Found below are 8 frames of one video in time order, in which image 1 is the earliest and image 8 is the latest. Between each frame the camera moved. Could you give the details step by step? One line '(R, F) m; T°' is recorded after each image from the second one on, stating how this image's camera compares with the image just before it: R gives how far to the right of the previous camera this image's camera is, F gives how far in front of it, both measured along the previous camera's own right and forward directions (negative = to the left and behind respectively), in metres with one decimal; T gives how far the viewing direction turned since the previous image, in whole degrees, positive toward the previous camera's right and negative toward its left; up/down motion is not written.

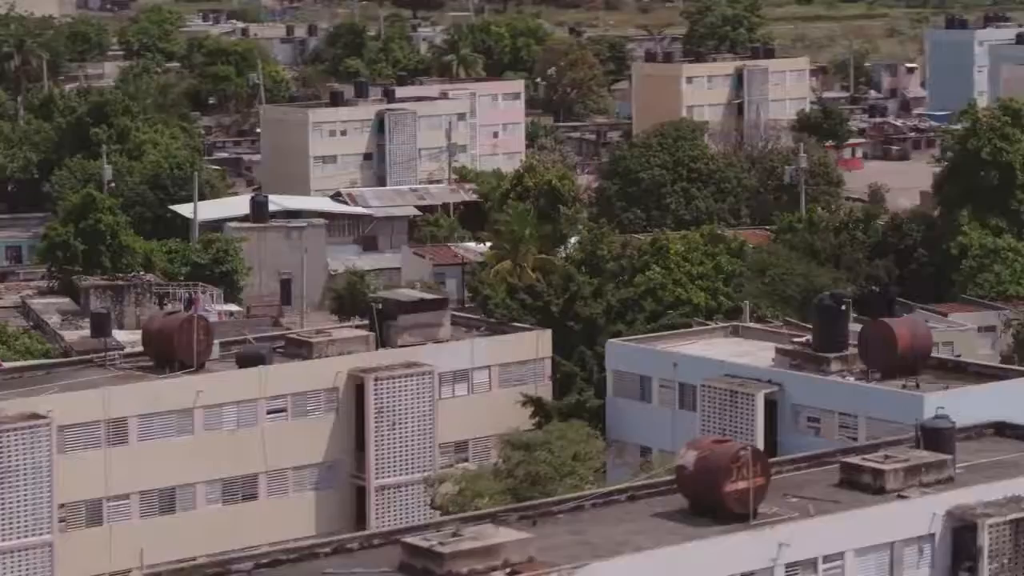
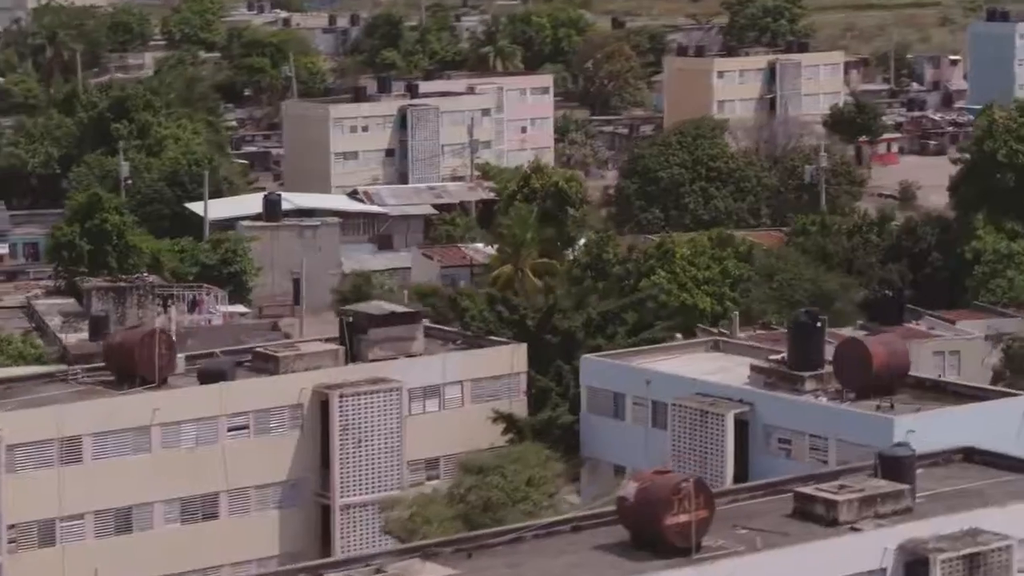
(+1.1, +0.7) m; -1°
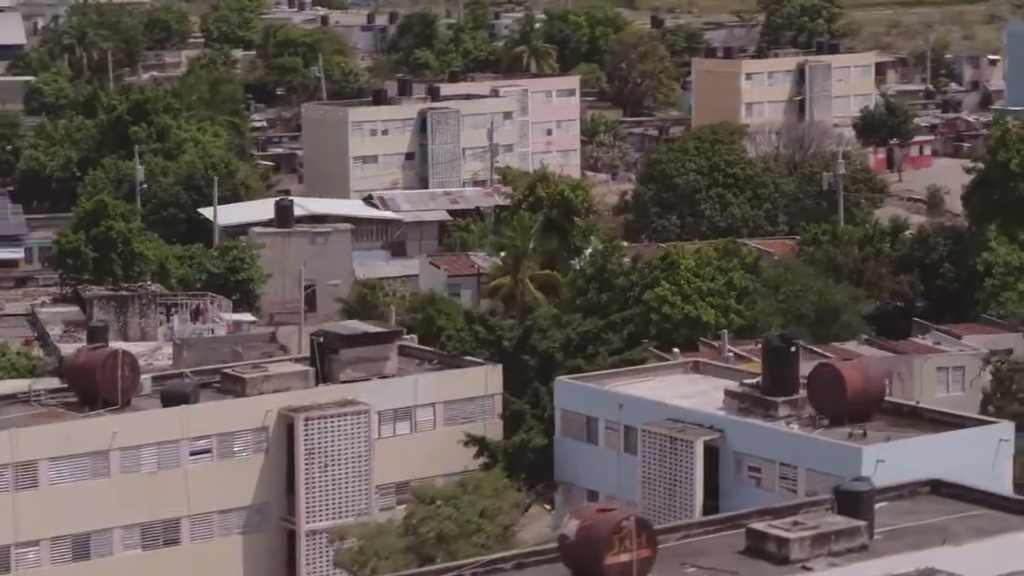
(+1.0, +0.6) m; -1°
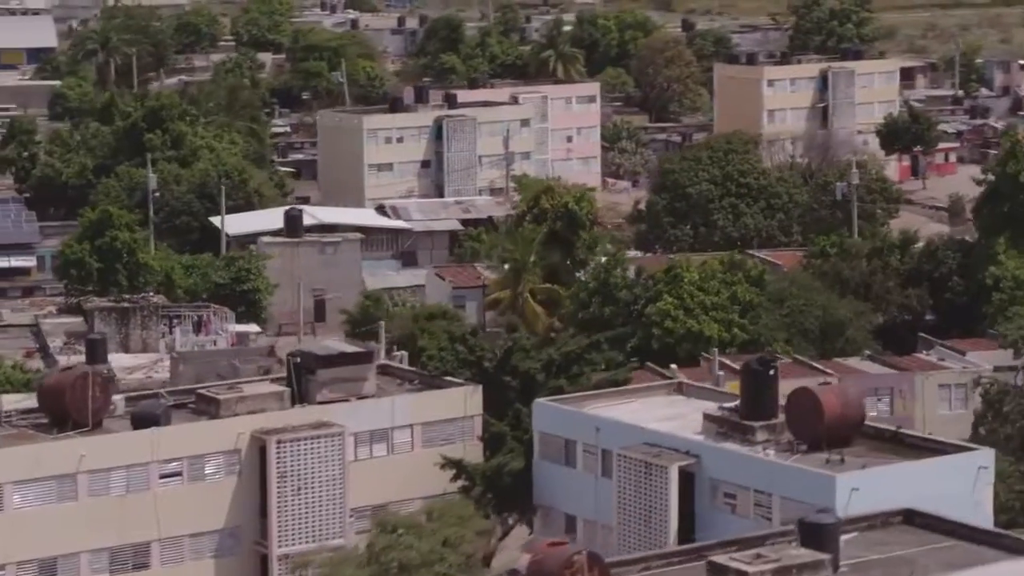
(+0.8, +0.4) m; -1°
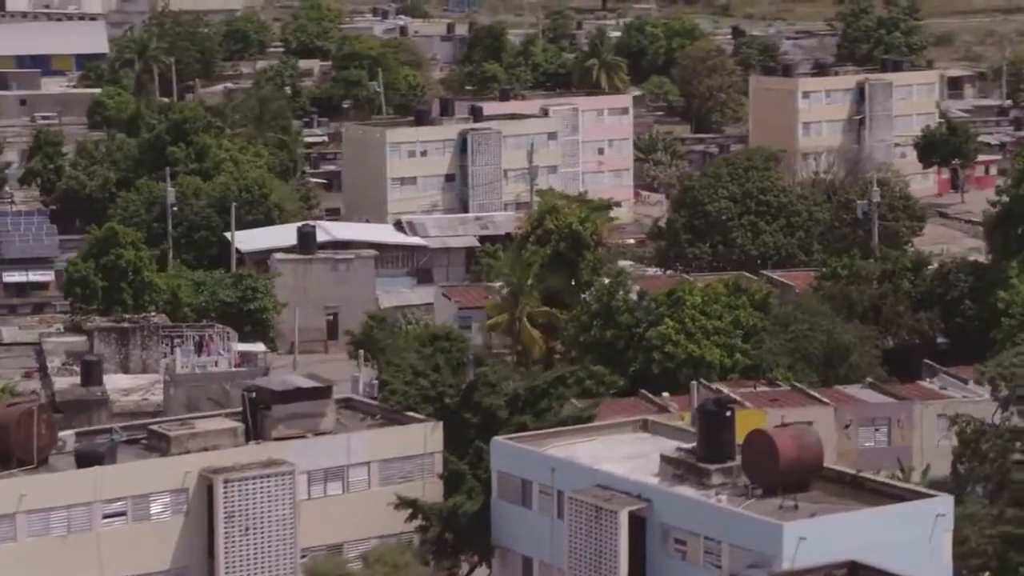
(+1.3, +0.7) m; -2°
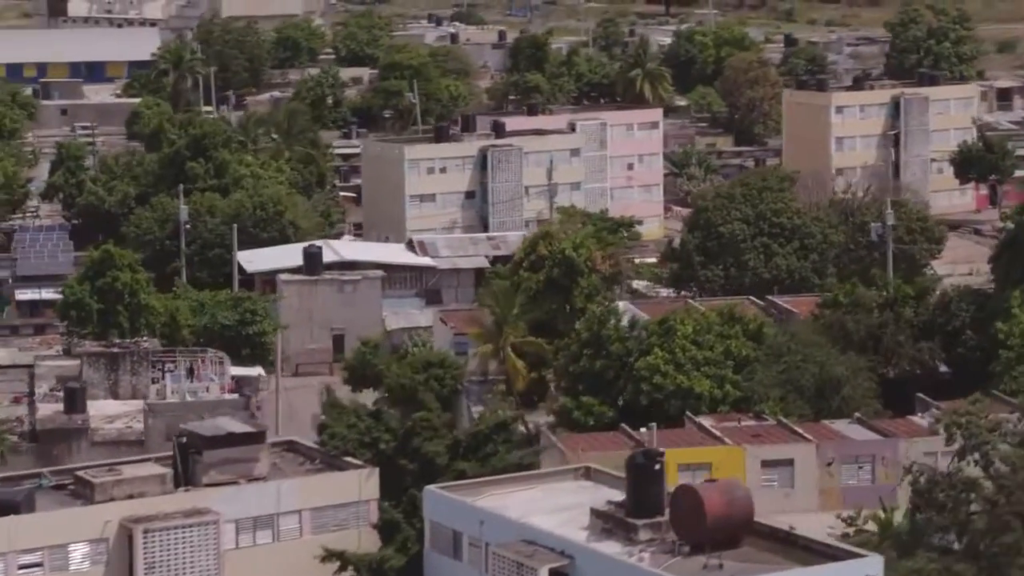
(+1.6, +0.9) m; -2°
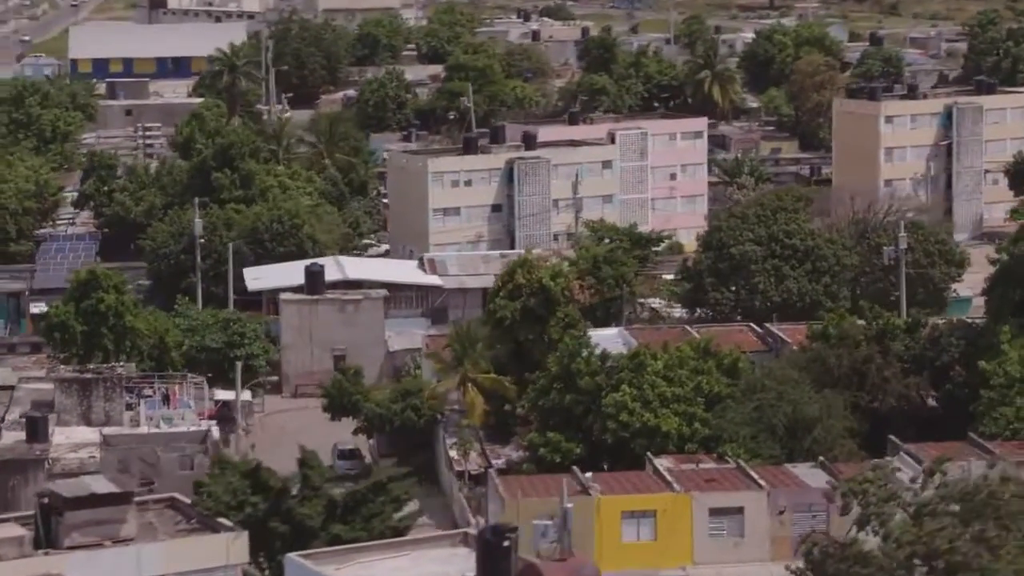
(+2.8, +1.3) m; -3°
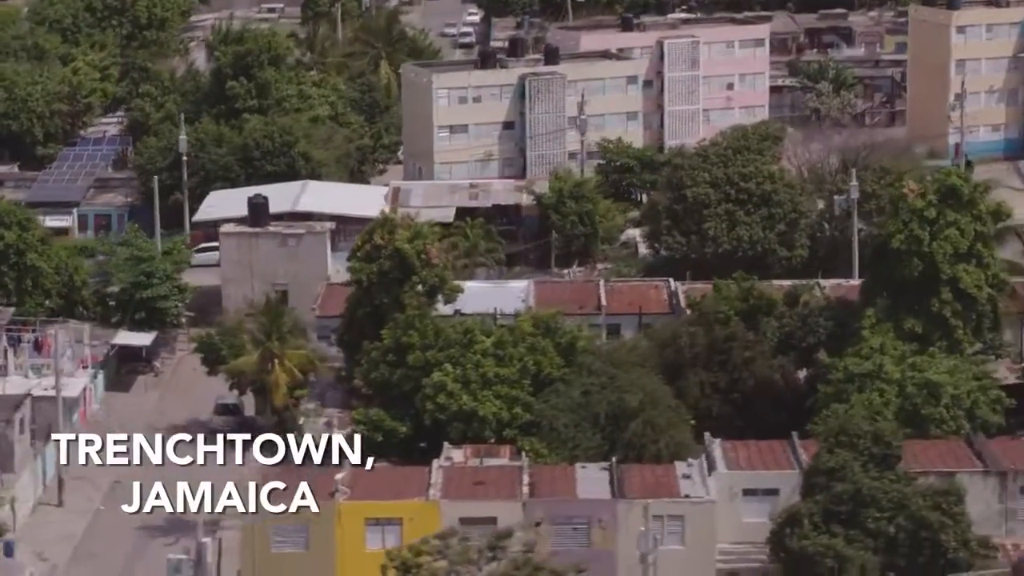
(+7.7, +2.9) m; -8°
